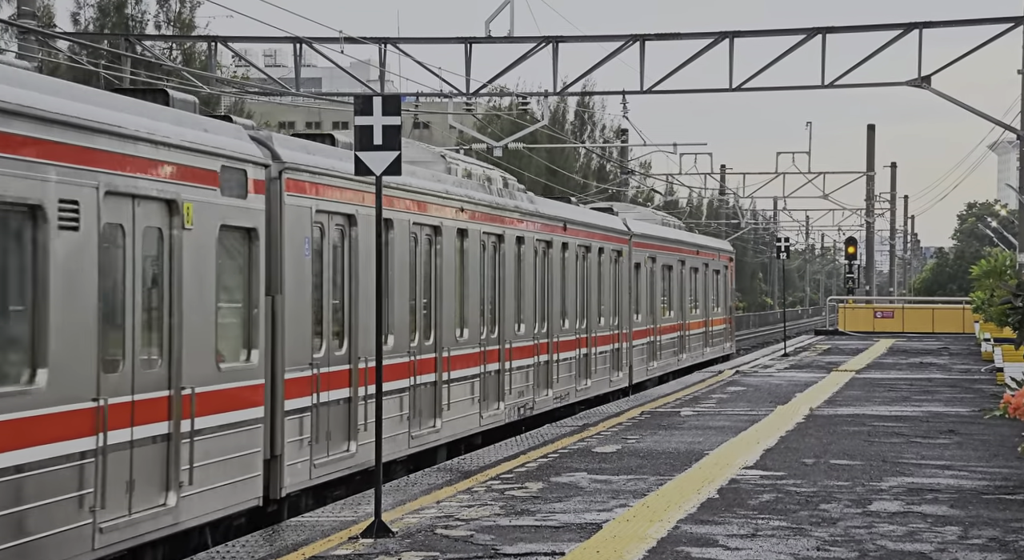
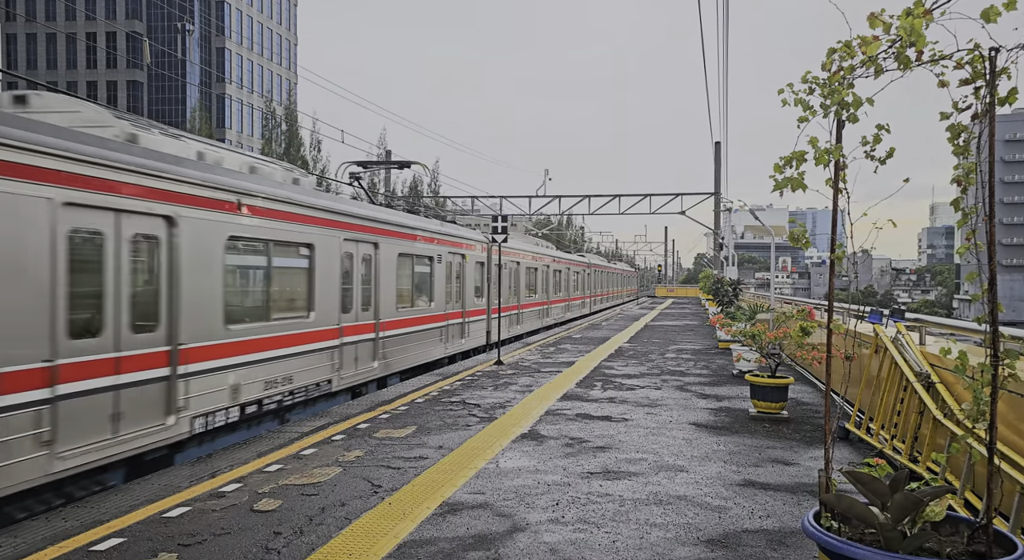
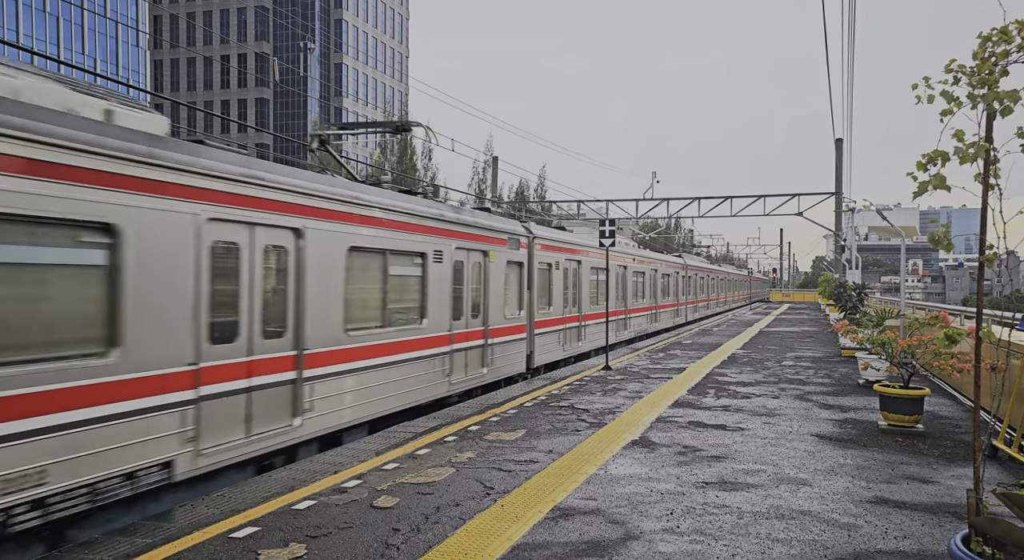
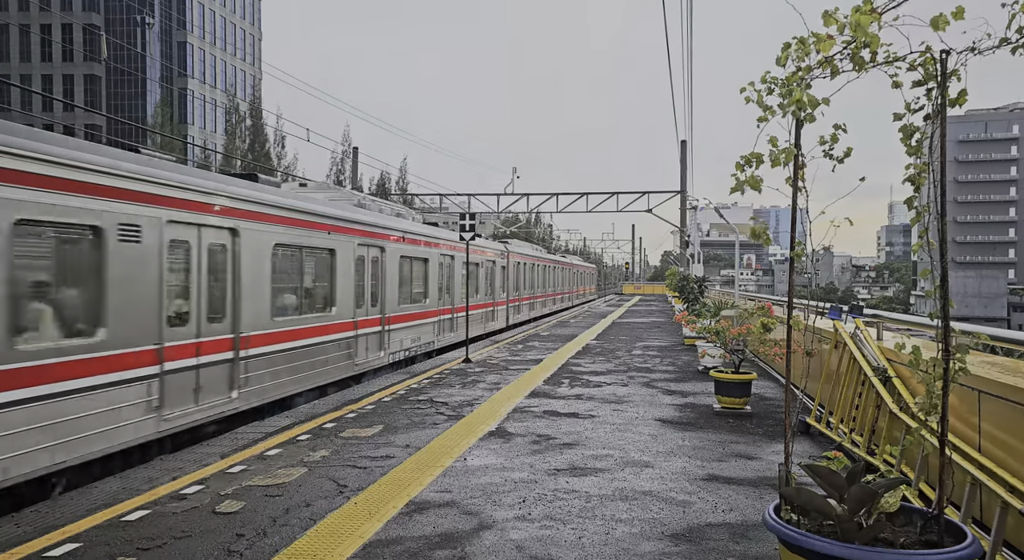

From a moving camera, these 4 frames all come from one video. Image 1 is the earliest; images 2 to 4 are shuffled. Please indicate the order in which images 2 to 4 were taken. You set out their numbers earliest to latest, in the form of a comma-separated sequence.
4, 2, 3
